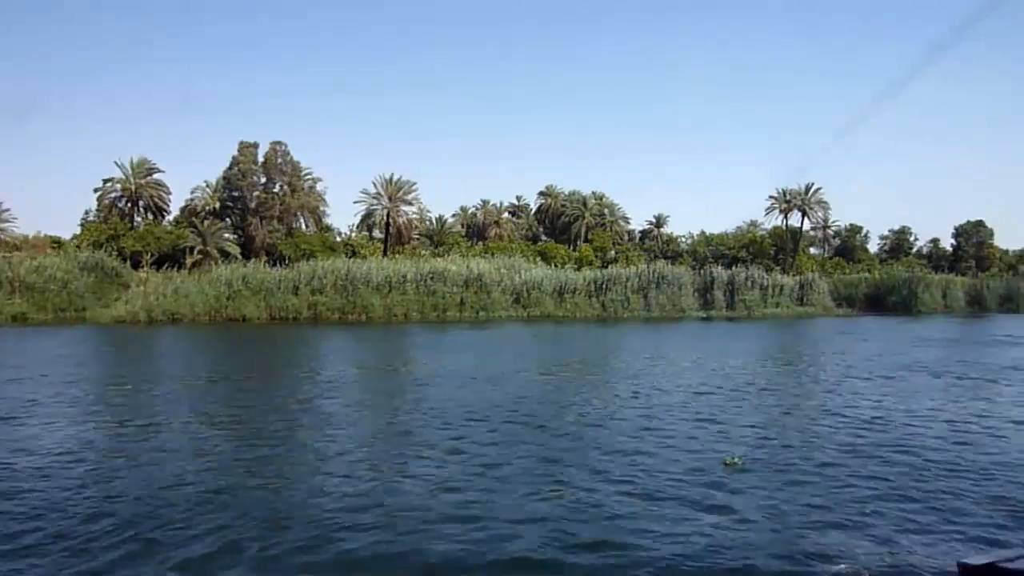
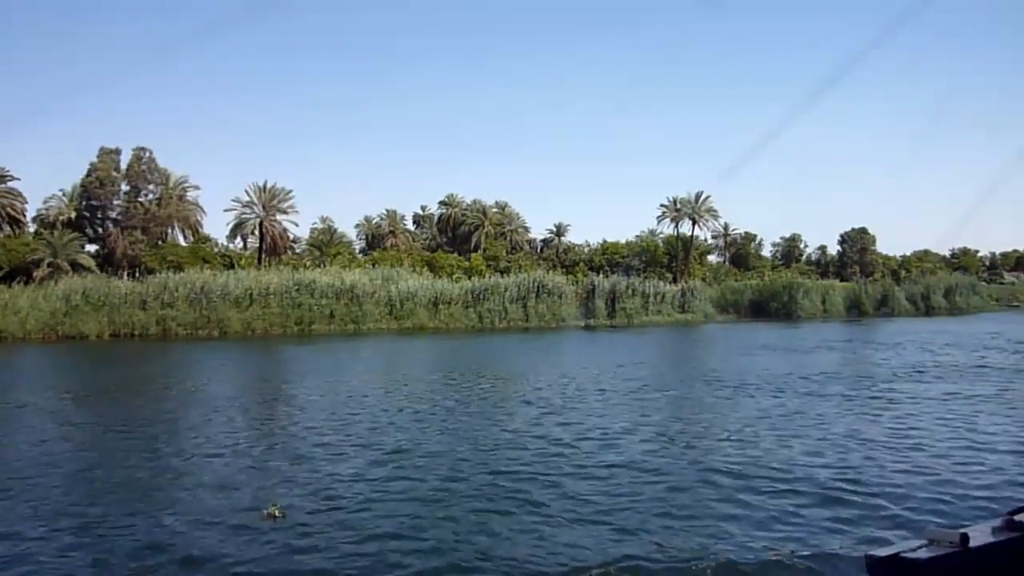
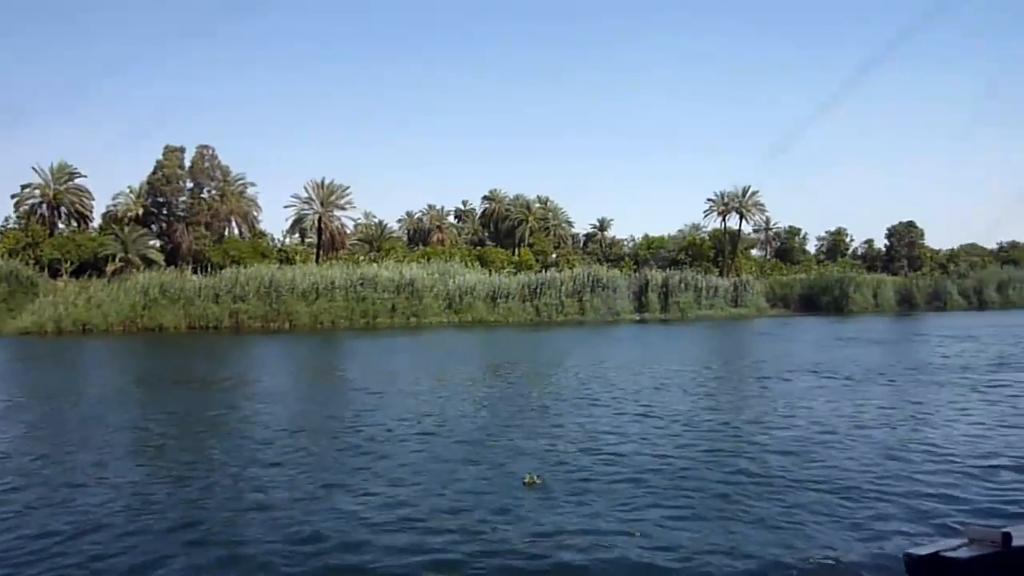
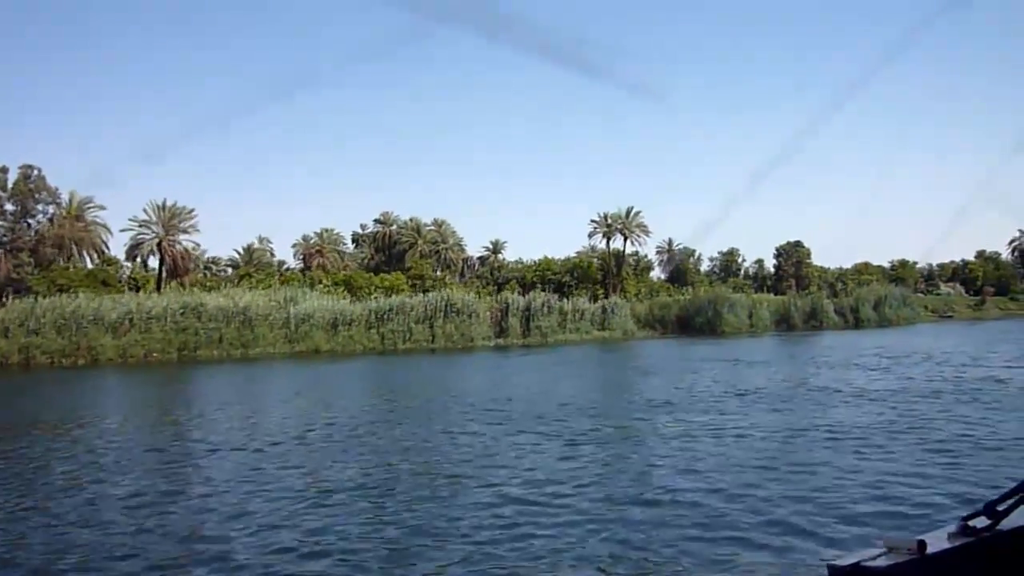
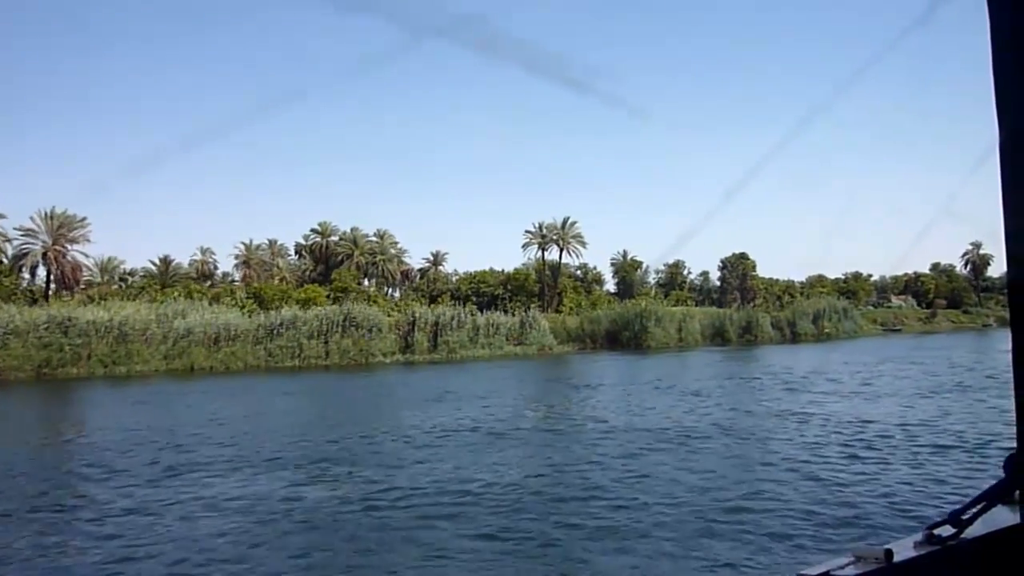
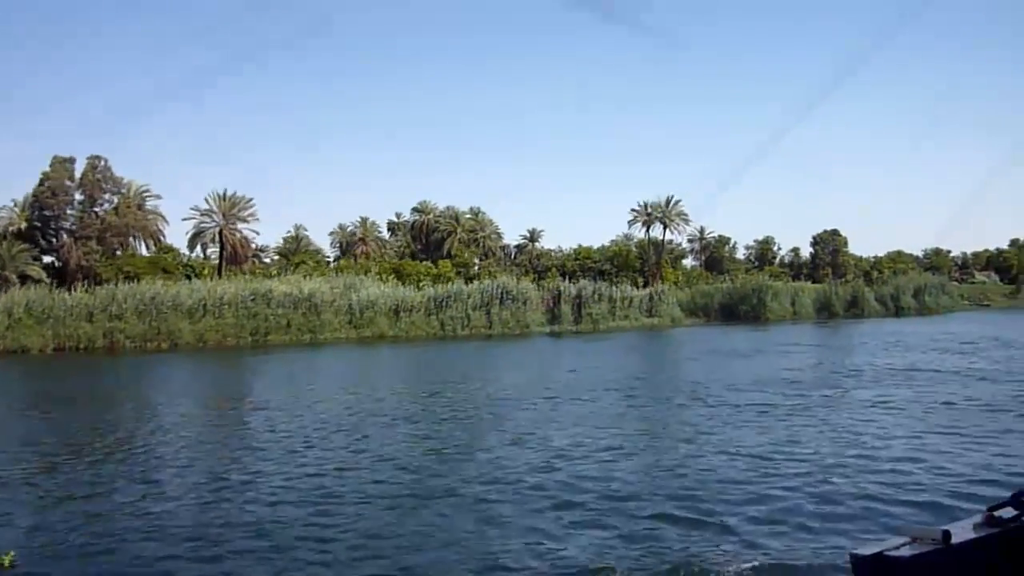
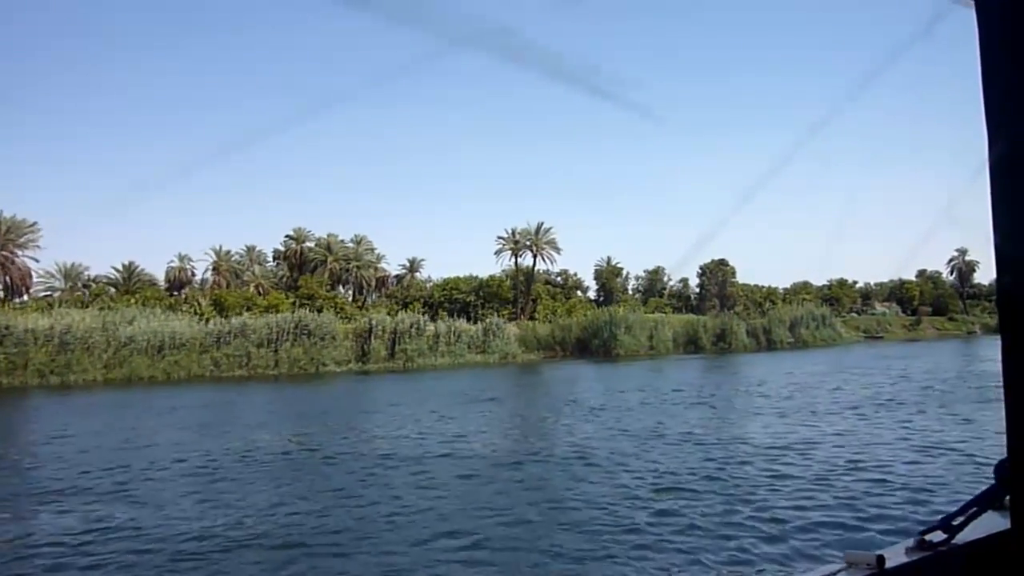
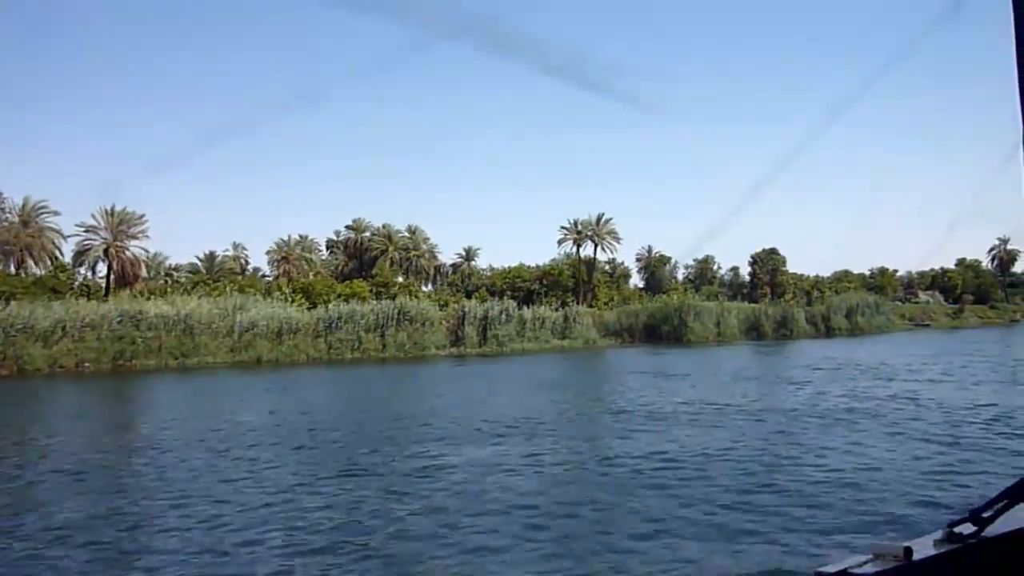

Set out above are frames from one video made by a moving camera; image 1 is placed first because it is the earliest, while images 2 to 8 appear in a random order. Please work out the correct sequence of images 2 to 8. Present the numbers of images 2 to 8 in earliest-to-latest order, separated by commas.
3, 2, 6, 4, 8, 5, 7
